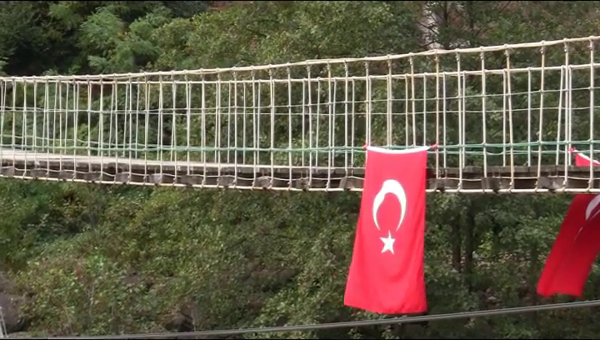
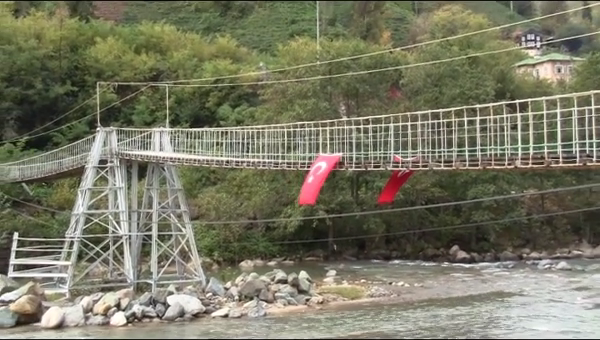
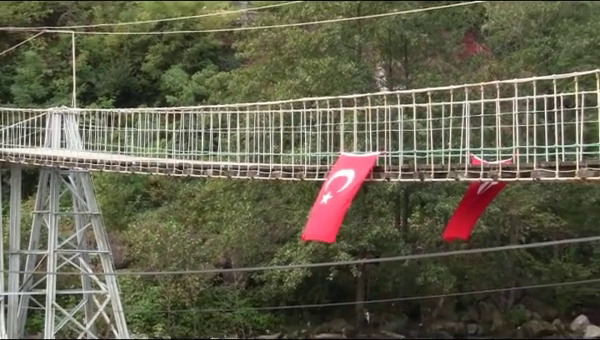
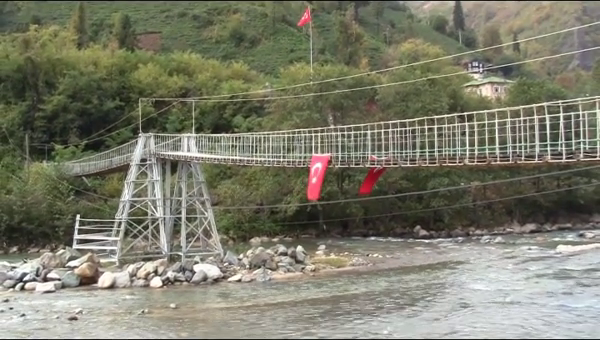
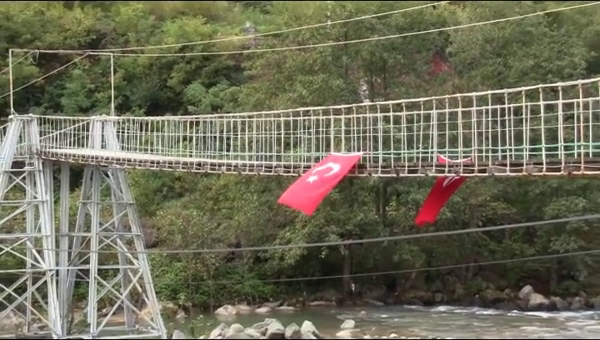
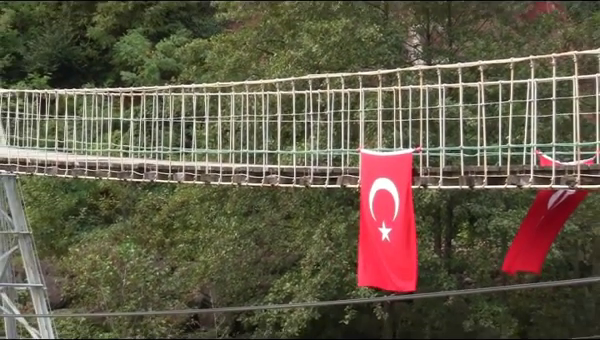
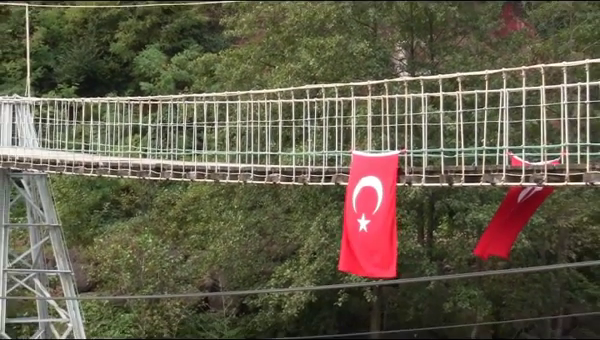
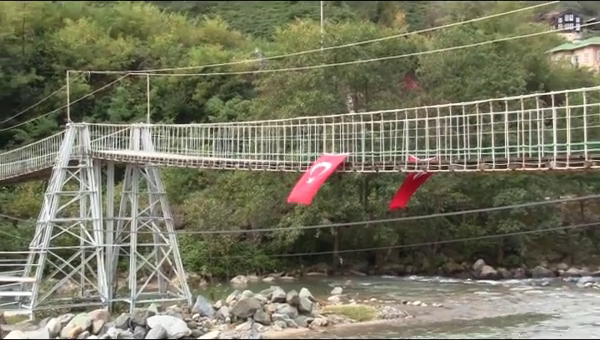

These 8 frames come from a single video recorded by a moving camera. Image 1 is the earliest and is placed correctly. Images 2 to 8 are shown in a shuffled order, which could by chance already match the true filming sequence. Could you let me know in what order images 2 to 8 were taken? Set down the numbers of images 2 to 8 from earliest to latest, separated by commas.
6, 7, 3, 5, 8, 2, 4
